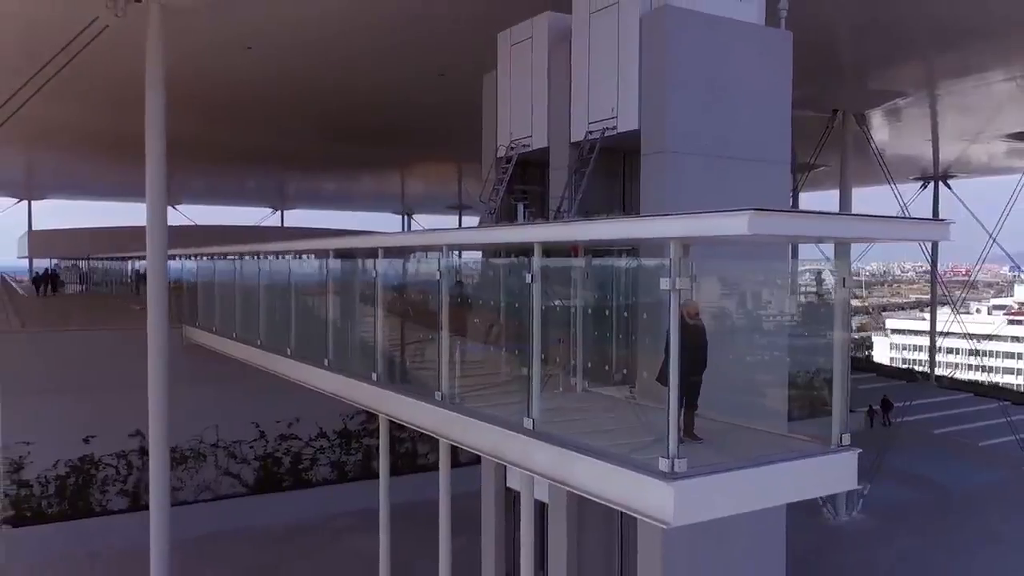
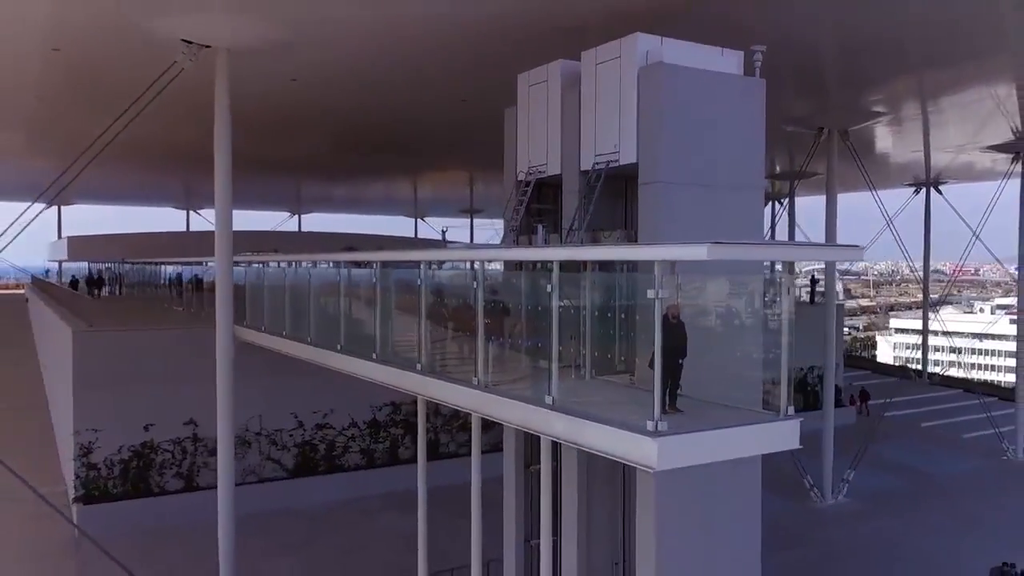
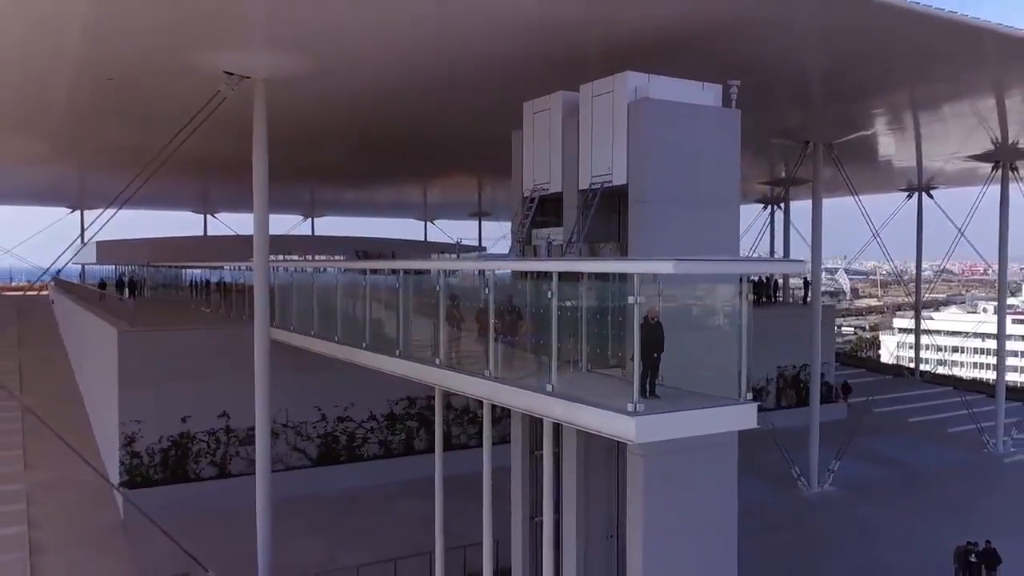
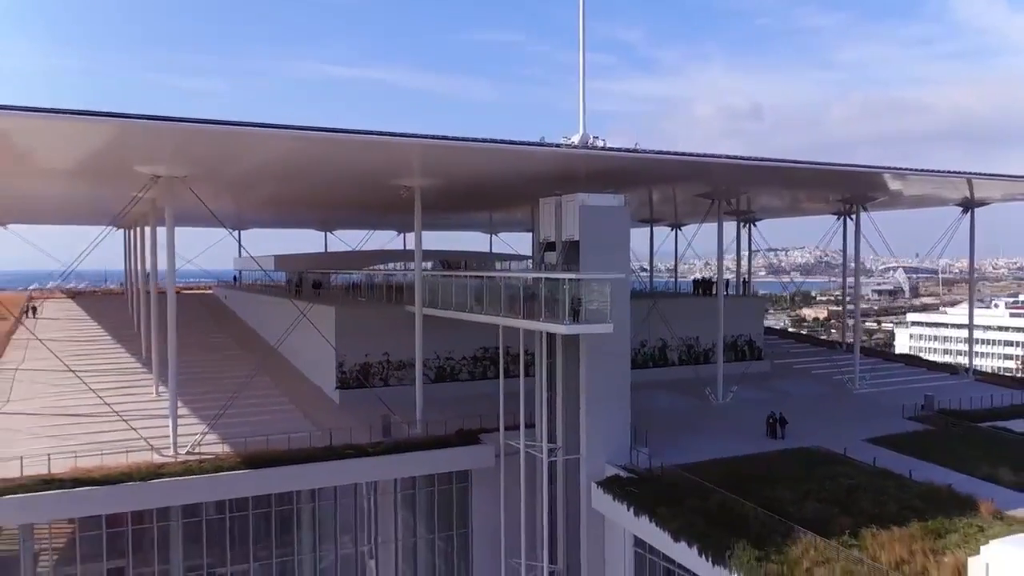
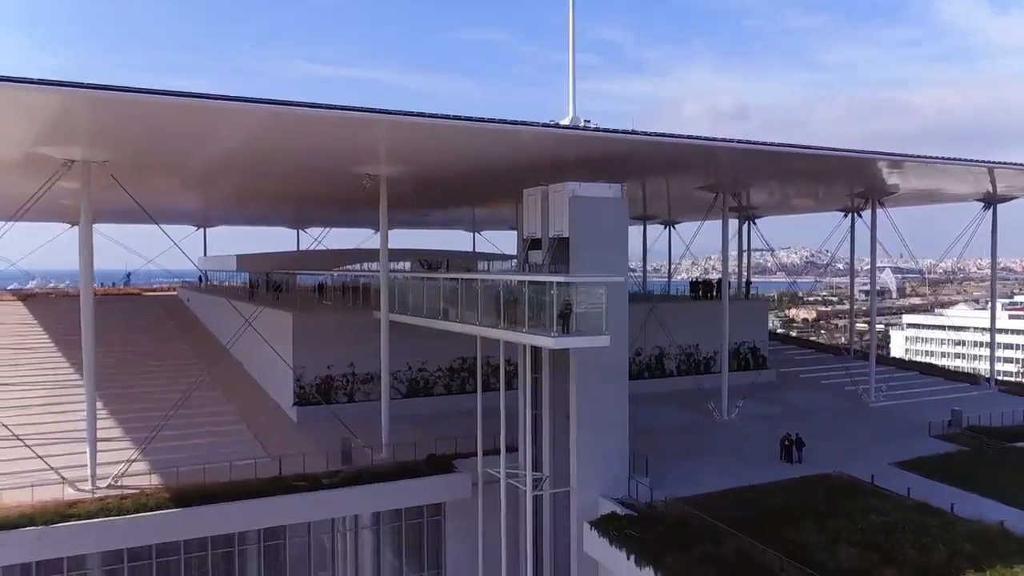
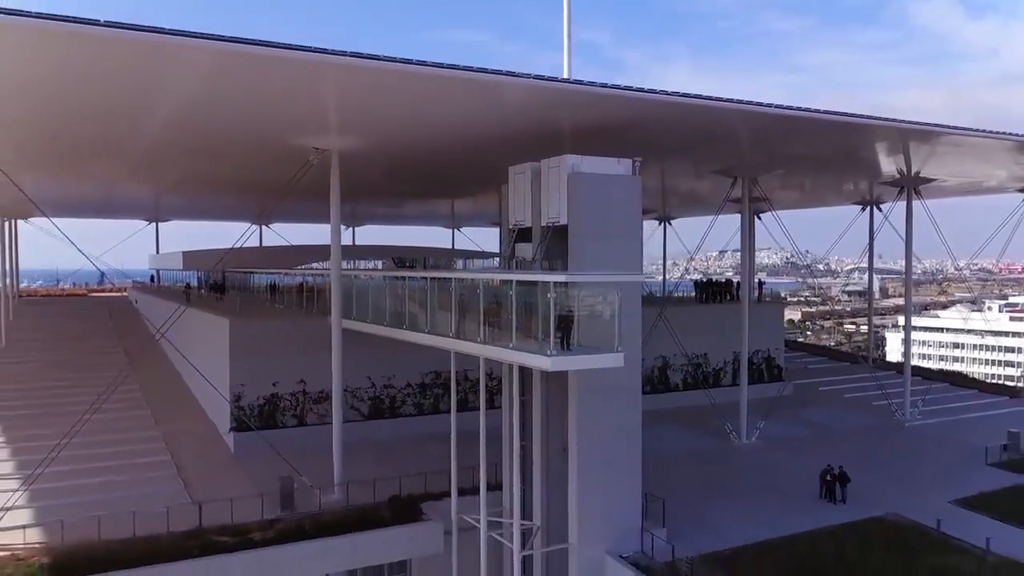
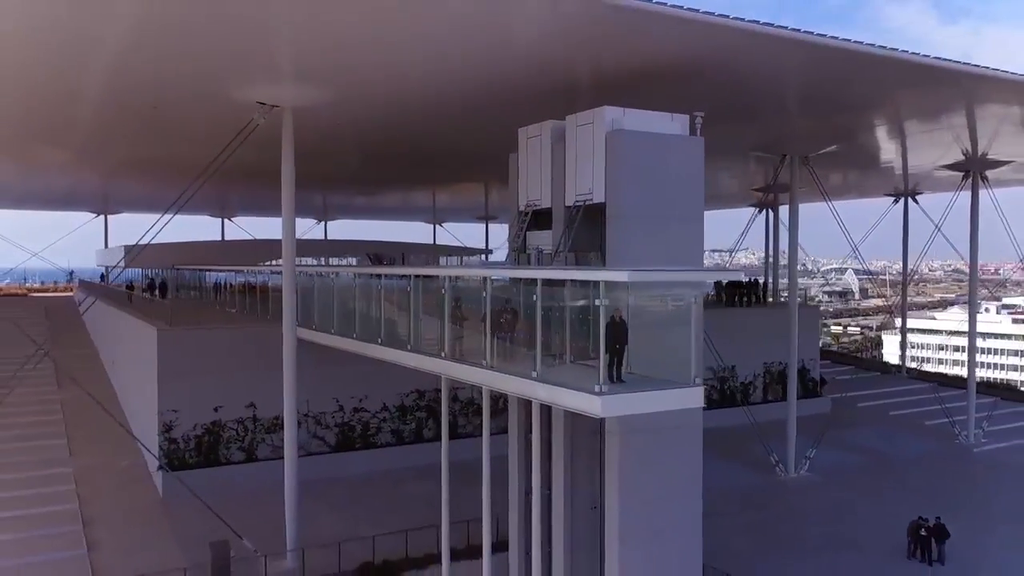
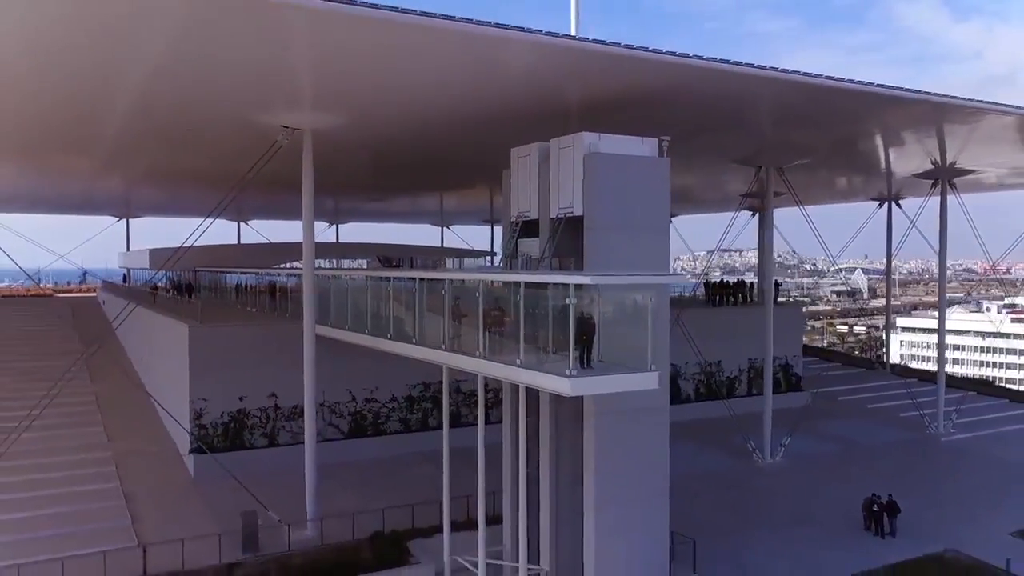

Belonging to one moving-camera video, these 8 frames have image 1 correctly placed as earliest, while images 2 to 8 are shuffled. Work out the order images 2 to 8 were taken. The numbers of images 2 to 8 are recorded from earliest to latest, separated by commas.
2, 3, 7, 8, 6, 5, 4
